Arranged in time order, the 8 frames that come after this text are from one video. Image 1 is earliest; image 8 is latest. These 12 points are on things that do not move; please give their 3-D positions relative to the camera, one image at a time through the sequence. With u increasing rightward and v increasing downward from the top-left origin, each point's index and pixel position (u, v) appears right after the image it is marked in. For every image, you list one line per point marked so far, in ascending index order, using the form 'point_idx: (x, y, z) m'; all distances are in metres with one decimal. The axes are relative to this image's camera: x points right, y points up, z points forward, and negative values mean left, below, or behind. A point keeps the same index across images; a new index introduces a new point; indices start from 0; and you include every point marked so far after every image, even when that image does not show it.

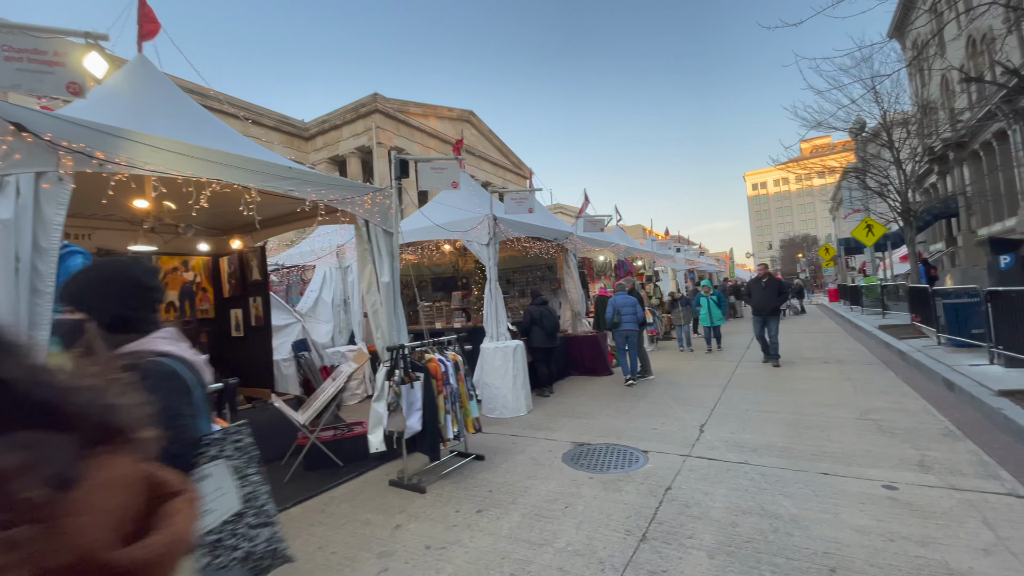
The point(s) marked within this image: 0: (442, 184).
0: (-0.7, +1.1, +5.1) m
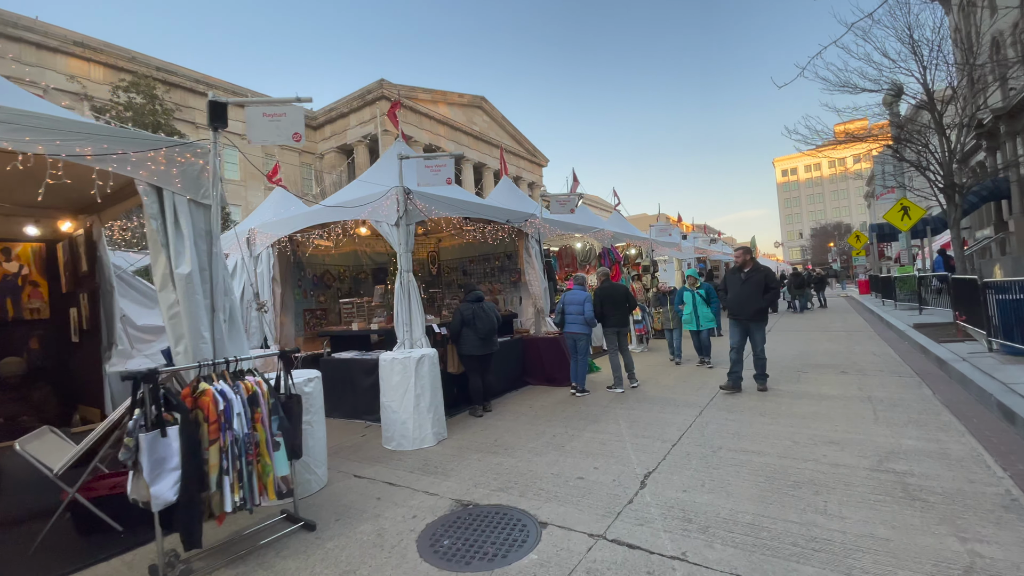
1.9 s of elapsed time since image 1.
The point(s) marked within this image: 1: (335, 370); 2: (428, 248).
0: (-1.7, +1.1, +3.7) m
1: (-2.1, -1.0, +6.2) m
2: (-1.4, +0.7, +8.5) m
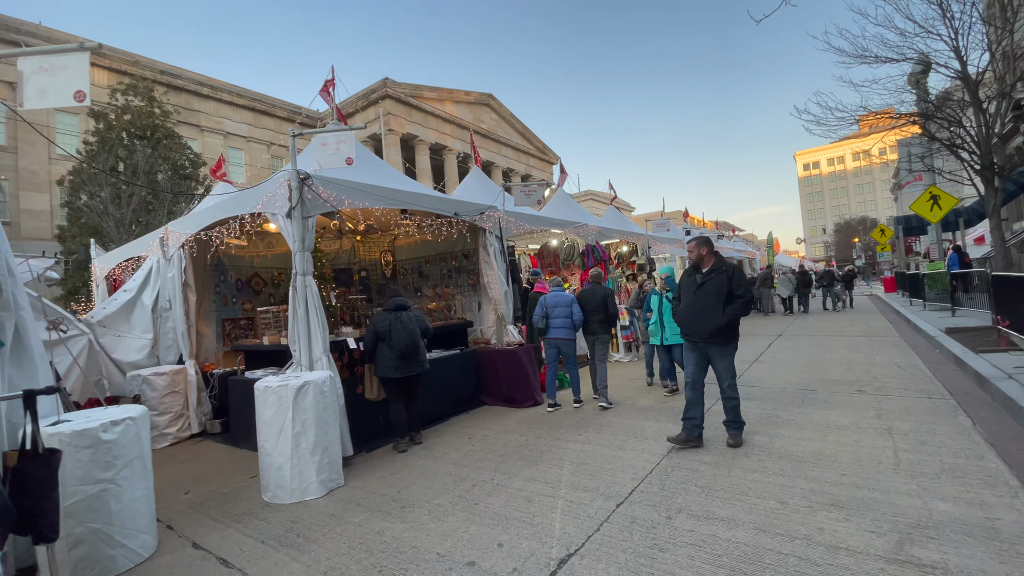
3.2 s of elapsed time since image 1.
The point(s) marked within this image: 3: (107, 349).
0: (-2.4, +1.0, +2.7) m
1: (-2.8, -1.1, +5.2) m
2: (-1.9, +0.6, +7.6) m
3: (-4.8, -0.7, +6.0) m
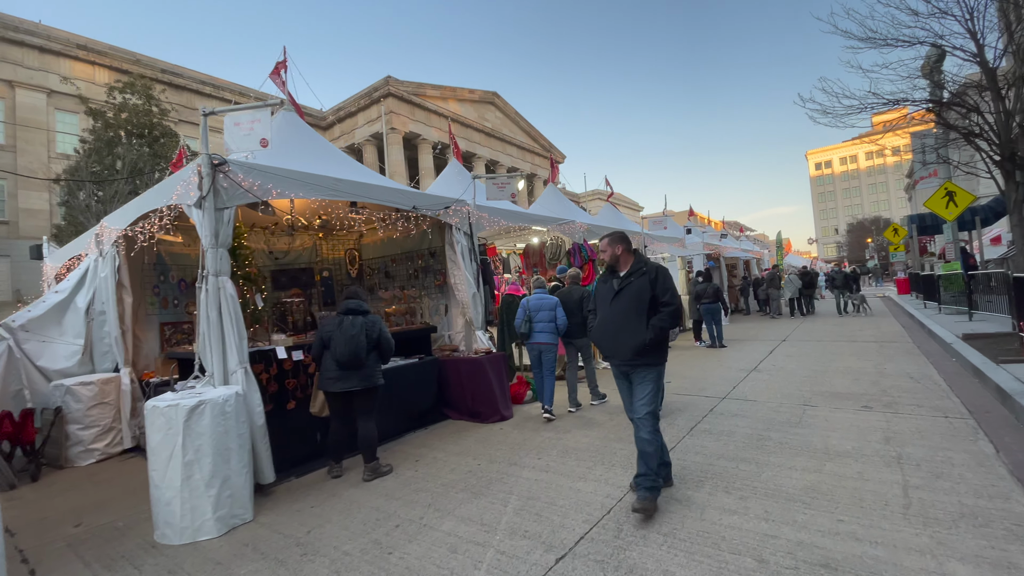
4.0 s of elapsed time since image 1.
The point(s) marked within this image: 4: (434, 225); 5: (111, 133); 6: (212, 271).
0: (-2.8, +1.0, +2.2) m
1: (-3.2, -1.1, +4.7) m
2: (-2.3, +0.6, +7.0) m
3: (-5.2, -0.7, +5.5) m
4: (-0.9, +0.7, +6.0) m
5: (-15.6, +6.0, +19.9) m
6: (-2.2, +0.1, +3.7) m
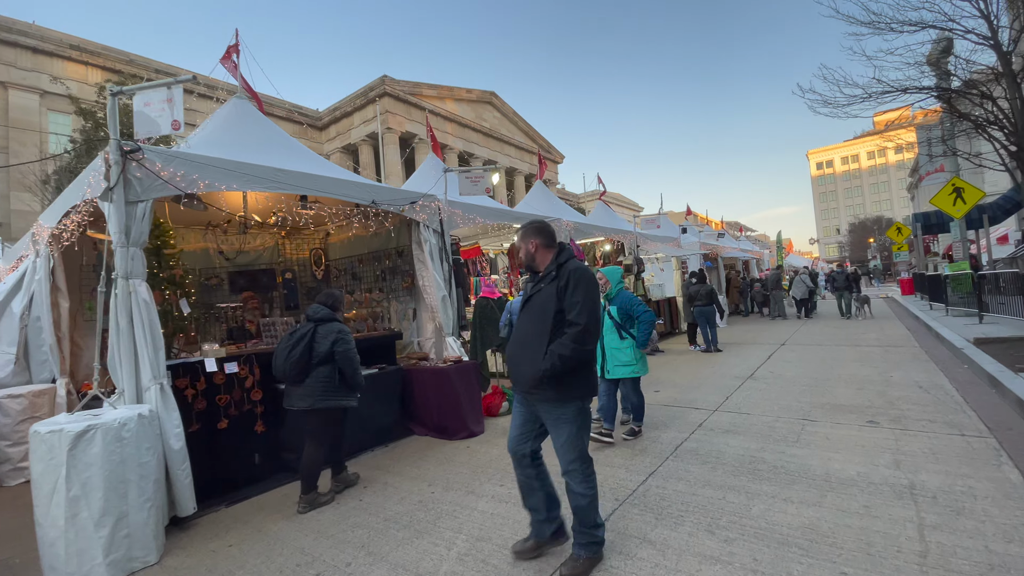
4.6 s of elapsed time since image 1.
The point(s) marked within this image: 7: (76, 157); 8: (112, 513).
0: (-3.1, +1.0, +1.7) m
1: (-3.4, -1.1, +4.2) m
2: (-2.6, +0.5, +6.5) m
3: (-5.5, -0.8, +5.1) m
4: (-1.2, +0.7, +5.5) m
5: (-15.9, +5.9, +19.5) m
6: (-2.5, +0.1, +3.2) m
7: (-16.6, +5.0, +19.3) m
8: (-2.1, -1.2, +2.7) m
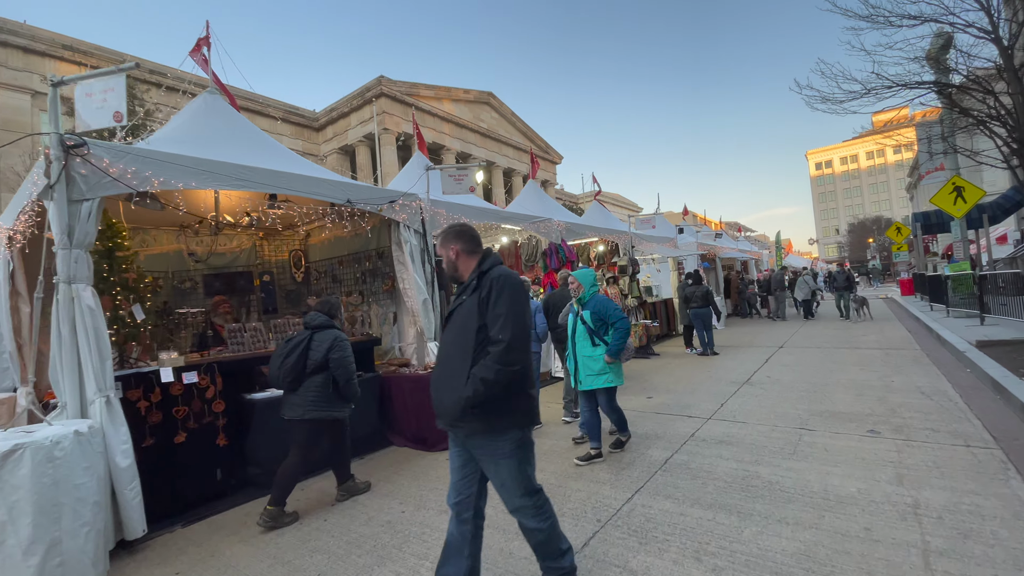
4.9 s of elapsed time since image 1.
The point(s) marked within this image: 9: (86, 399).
0: (-3.3, +1.0, +1.5) m
1: (-3.6, -1.1, +4.0) m
2: (-2.7, +0.5, +6.3) m
3: (-5.6, -0.8, +4.8) m
4: (-1.4, +0.7, +5.3) m
5: (-16.0, +5.8, +19.2) m
6: (-2.6, +0.1, +3.0) m
7: (-16.8, +4.9, +19.1) m
8: (-2.3, -1.2, +2.5) m
9: (-2.5, -0.7, +3.0) m
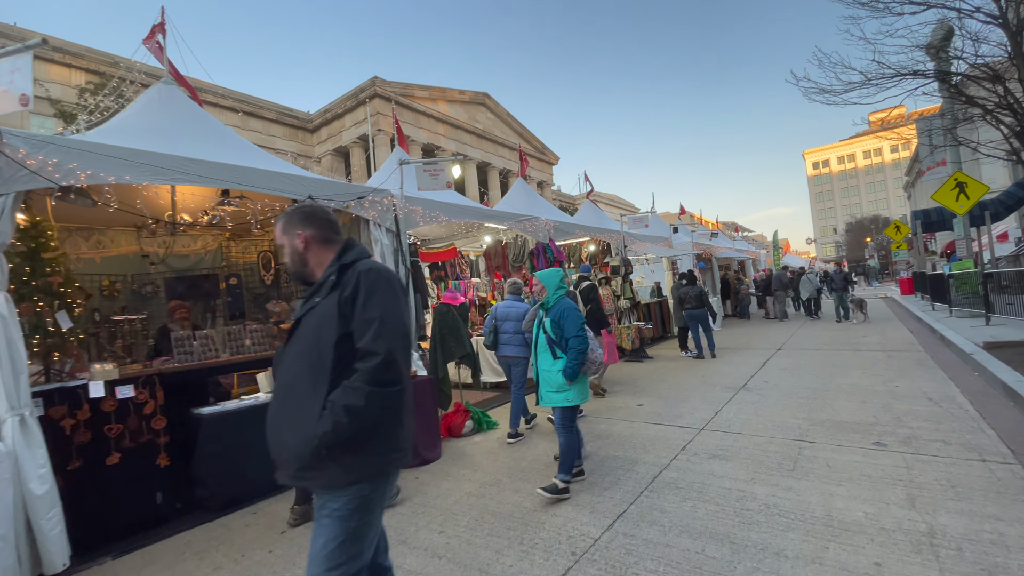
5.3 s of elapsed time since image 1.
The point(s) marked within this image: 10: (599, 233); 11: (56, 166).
0: (-3.5, +0.9, +1.2) m
1: (-3.8, -1.2, +3.6) m
2: (-2.9, +0.5, +6.0) m
3: (-5.8, -0.9, +4.5) m
4: (-1.6, +0.6, +4.9) m
5: (-16.3, +5.7, +18.9) m
6: (-2.8, 0.0, +2.7) m
7: (-17.0, +4.7, +18.7) m
8: (-2.5, -1.2, +2.1) m
9: (-2.7, -0.7, +2.6) m
10: (+1.5, +0.9, +8.9) m
11: (-2.6, +0.7, +2.9) m
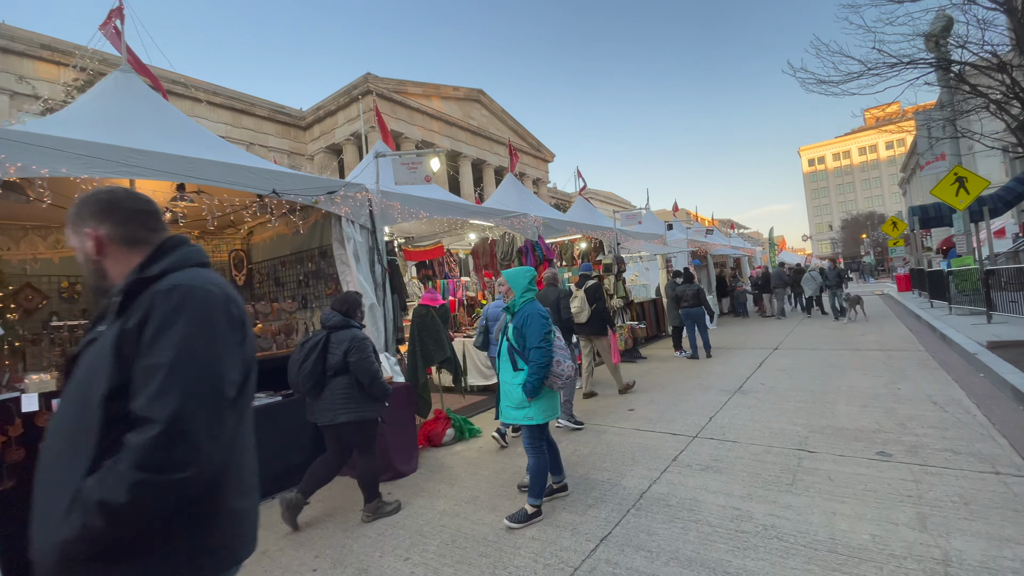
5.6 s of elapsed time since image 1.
0: (-3.6, +0.9, +0.9) m
1: (-3.9, -1.2, +3.4) m
2: (-3.1, +0.5, +5.7) m
3: (-6.0, -0.9, +4.2) m
4: (-1.7, +0.6, +4.6) m
5: (-16.6, +5.7, +18.5) m
6: (-3.0, 0.0, +2.4) m
7: (-17.3, +4.7, +18.3) m
8: (-2.6, -1.3, +1.9) m
9: (-2.8, -0.7, +2.4) m
10: (+1.3, +1.0, +8.7) m
11: (-2.8, +0.7, +2.6) m
